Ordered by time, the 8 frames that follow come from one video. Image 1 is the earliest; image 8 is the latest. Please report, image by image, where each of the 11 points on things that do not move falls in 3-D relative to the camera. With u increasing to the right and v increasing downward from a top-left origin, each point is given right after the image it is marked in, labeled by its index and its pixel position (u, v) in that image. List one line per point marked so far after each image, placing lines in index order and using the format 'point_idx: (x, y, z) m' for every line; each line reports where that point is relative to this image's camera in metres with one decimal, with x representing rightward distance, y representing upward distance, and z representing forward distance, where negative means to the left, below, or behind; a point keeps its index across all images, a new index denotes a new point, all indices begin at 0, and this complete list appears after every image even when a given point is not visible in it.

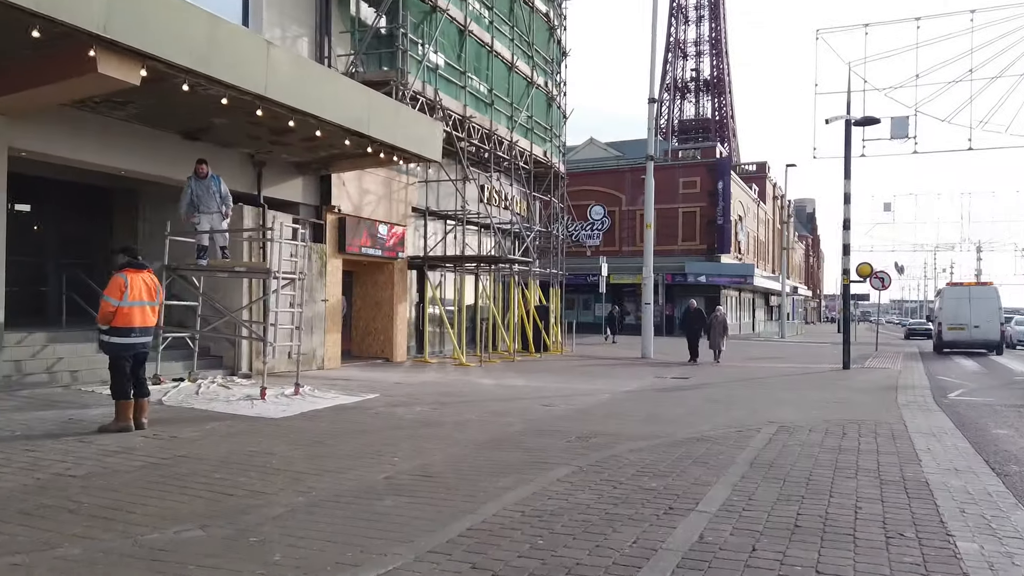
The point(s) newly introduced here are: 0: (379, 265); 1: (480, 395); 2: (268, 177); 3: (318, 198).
0: (-3.1, +0.5, +17.6) m
1: (-0.5, -1.7, +12.2) m
2: (-4.5, +2.0, +13.8) m
3: (-3.9, +1.8, +15.1) m
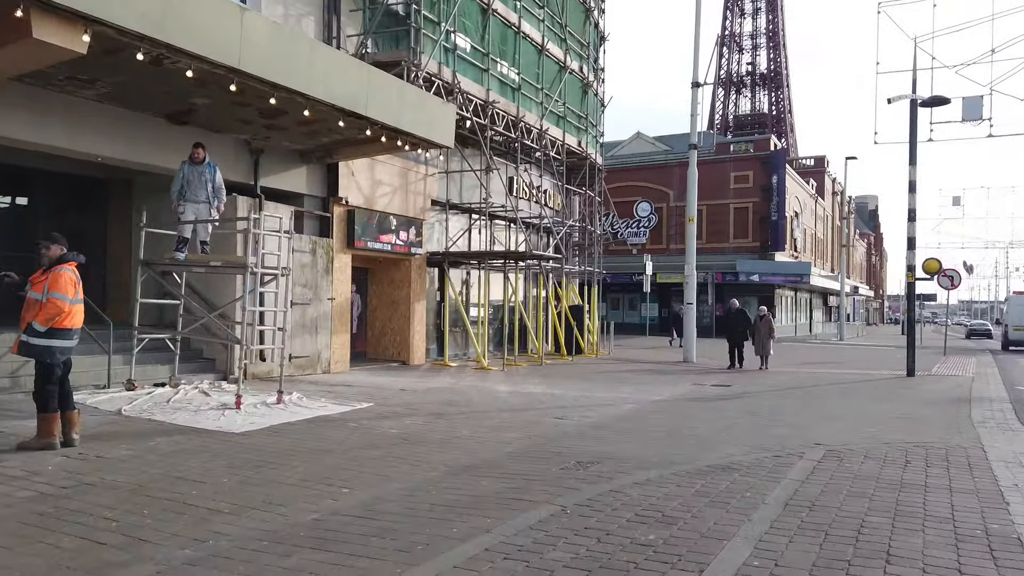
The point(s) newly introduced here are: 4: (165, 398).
0: (-2.5, +0.6, +16.5) m
1: (-0.3, -1.7, +10.9) m
2: (-4.2, +2.1, +12.8) m
3: (-3.5, +1.8, +14.1) m
4: (-4.3, -1.4, +9.6) m
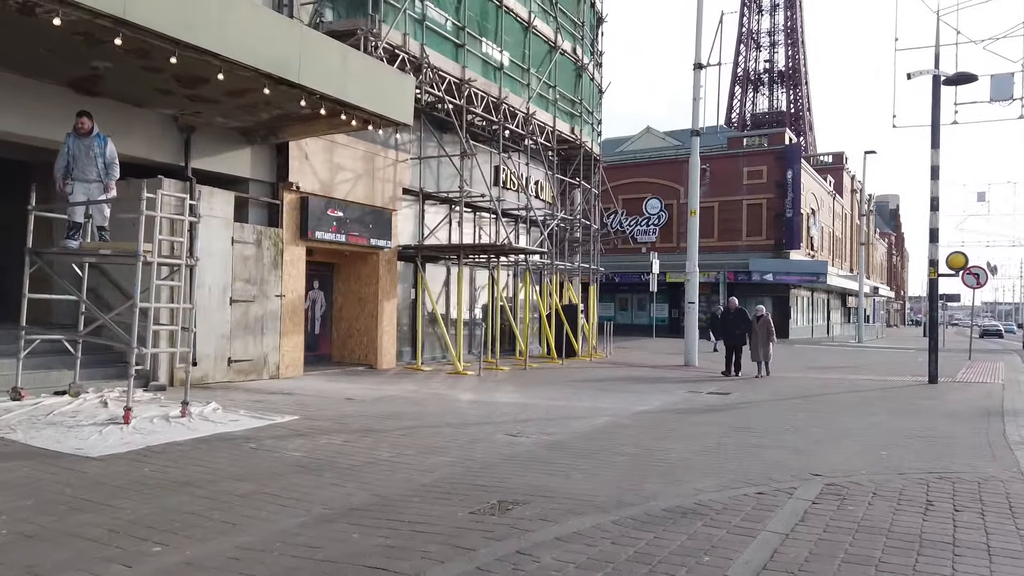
0: (-2.9, +0.6, +15.1) m
1: (-0.9, -1.6, +9.4) m
2: (-4.7, +2.2, +11.4) m
3: (-4.0, +1.9, +12.6) m
4: (-4.9, -1.3, +8.2) m
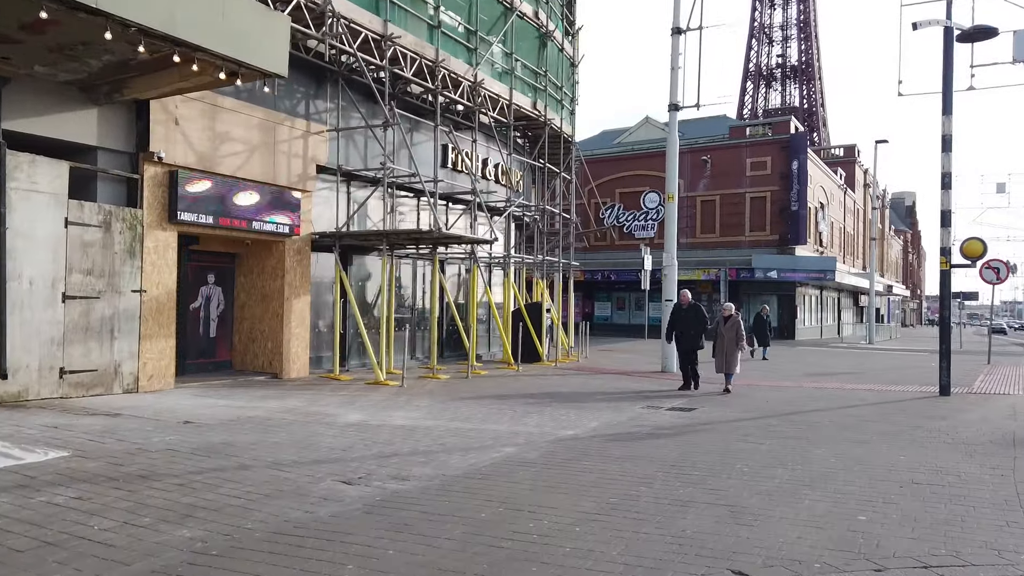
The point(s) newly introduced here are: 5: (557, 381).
0: (-4.1, +0.7, +12.8) m
1: (-2.2, -1.5, +7.1) m
2: (-5.9, +2.2, +9.1) m
3: (-5.2, +2.0, +10.4) m
4: (-6.2, -1.2, +5.9) m
5: (+0.8, -1.8, +14.7) m
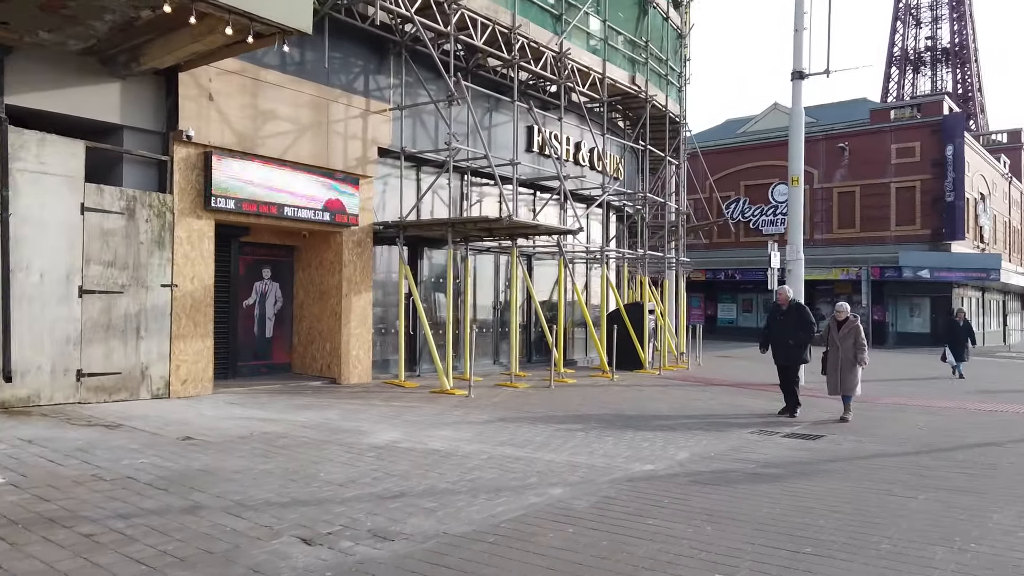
0: (-2.9, +0.8, +11.6) m
1: (-1.9, -1.4, +5.7) m
2: (-5.2, +2.3, +8.3) m
3: (-4.3, +2.1, +9.4) m
4: (-6.1, -1.1, +5.2) m
5: (+2.3, -1.7, +12.6) m
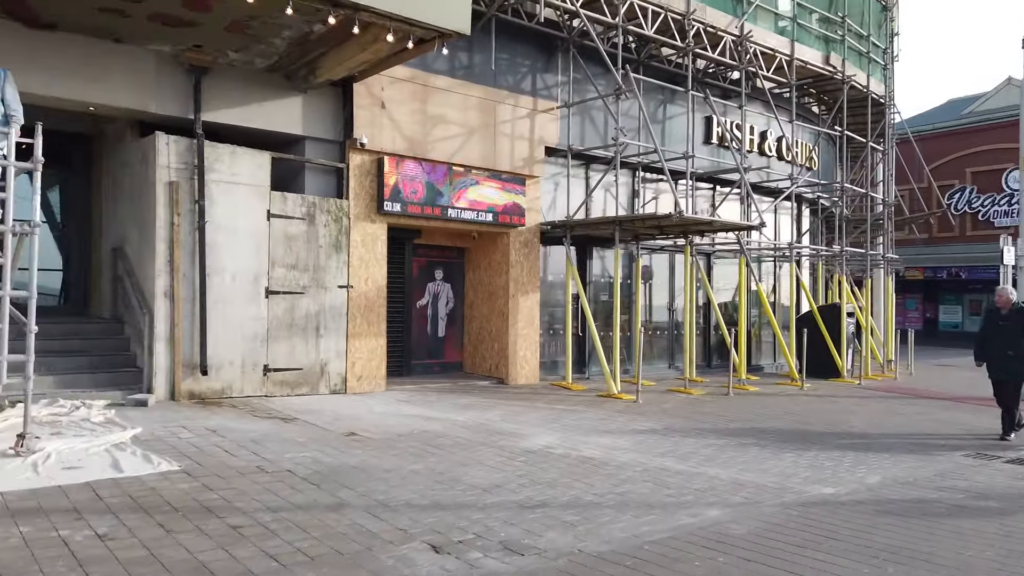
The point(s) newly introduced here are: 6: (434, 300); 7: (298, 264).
0: (-0.3, +0.8, +11.7) m
1: (-0.8, -1.4, +5.7) m
2: (-3.4, +2.3, +9.0) m
3: (-2.2, +2.1, +9.9) m
4: (-5.0, -1.1, +6.2) m
5: (+5.0, -1.7, +11.4) m
6: (-1.2, -0.2, +11.7) m
7: (-2.6, +0.3, +9.3) m
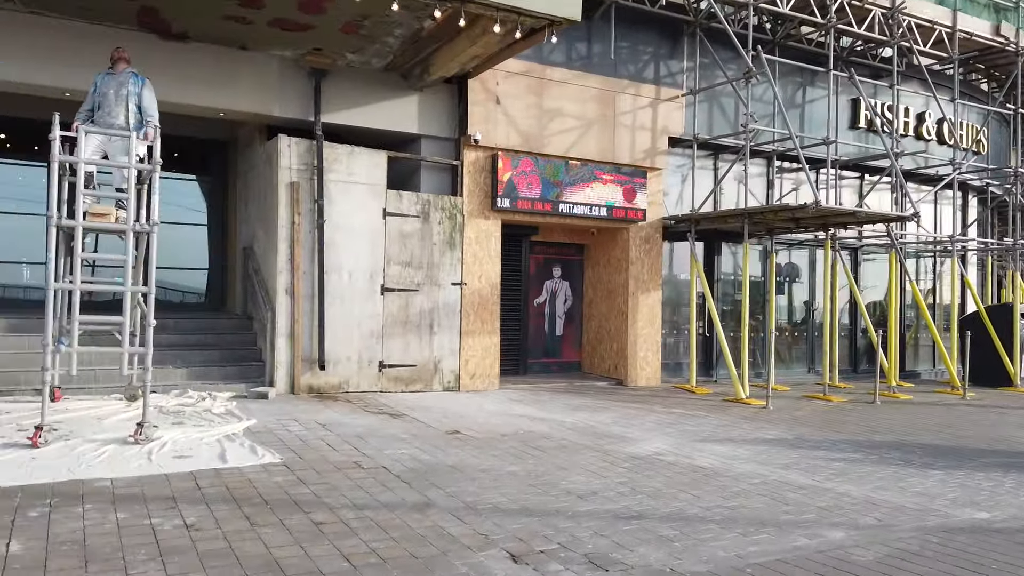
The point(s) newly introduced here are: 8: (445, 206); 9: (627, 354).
0: (+1.5, +0.8, +11.2) m
1: (-0.1, -1.4, +5.5) m
2: (-2.1, +2.3, +9.2) m
3: (-0.7, +2.1, +9.9) m
4: (-4.1, -1.1, +6.8) m
5: (+6.7, -1.7, +10.0) m
6: (+0.6, -0.1, +11.5) m
7: (-1.2, +0.3, +9.4) m
8: (-0.8, +1.0, +9.6) m
9: (+1.6, -1.0, +11.0) m
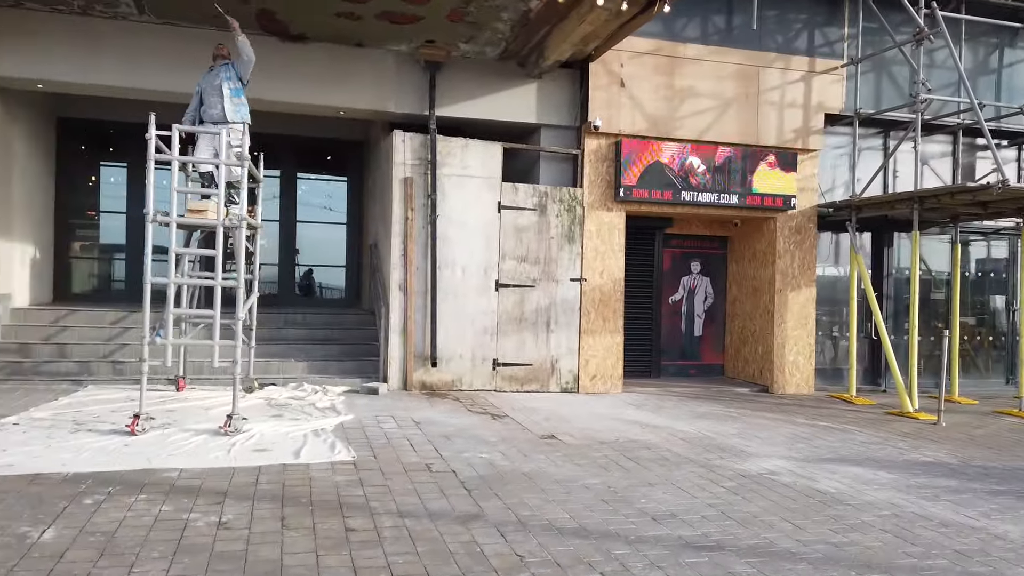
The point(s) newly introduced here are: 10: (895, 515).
0: (+3.3, +0.9, +10.2) m
1: (+0.4, -1.4, +4.9) m
2: (-0.6, +2.4, +9.1) m
3: (+0.8, +2.1, +9.4) m
4: (-3.2, -1.1, +7.1) m
5: (+8.0, -1.6, +7.8) m
6: (+2.5, -0.1, +10.6) m
7: (+0.2, +0.4, +9.0) m
8: (+0.6, +1.1, +9.1) m
9: (+3.4, -0.9, +9.9) m
10: (+2.4, -1.4, +4.8) m
